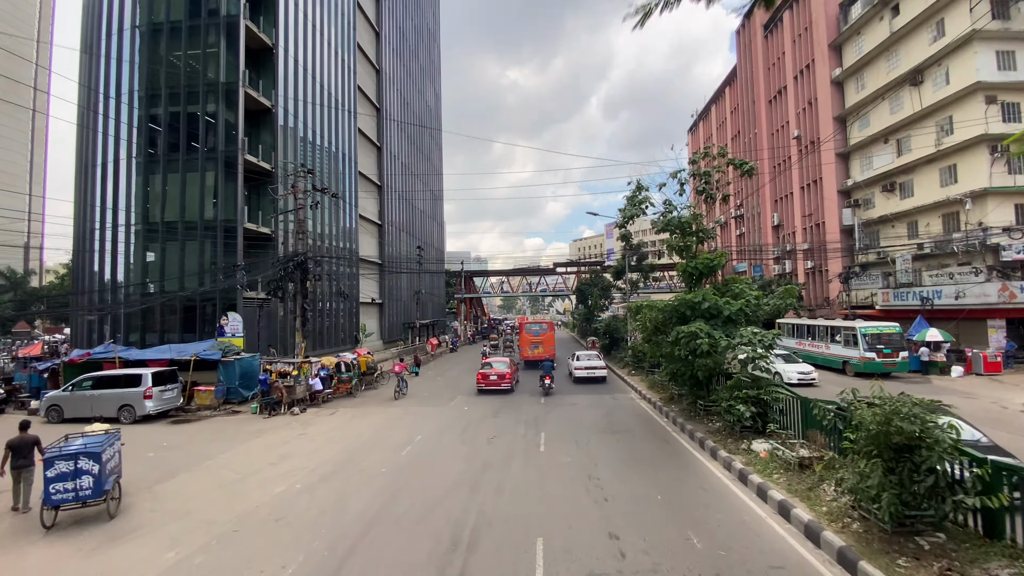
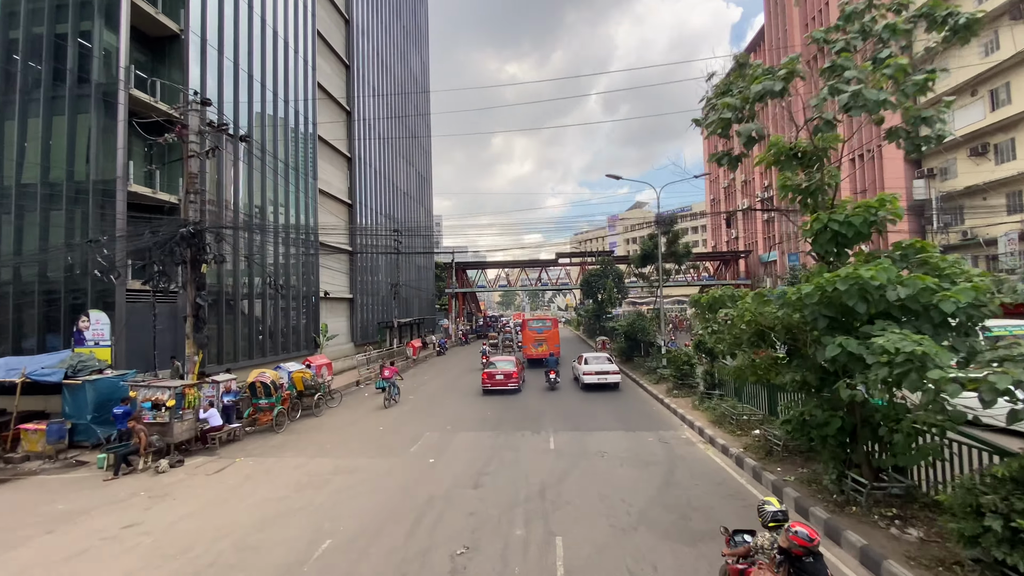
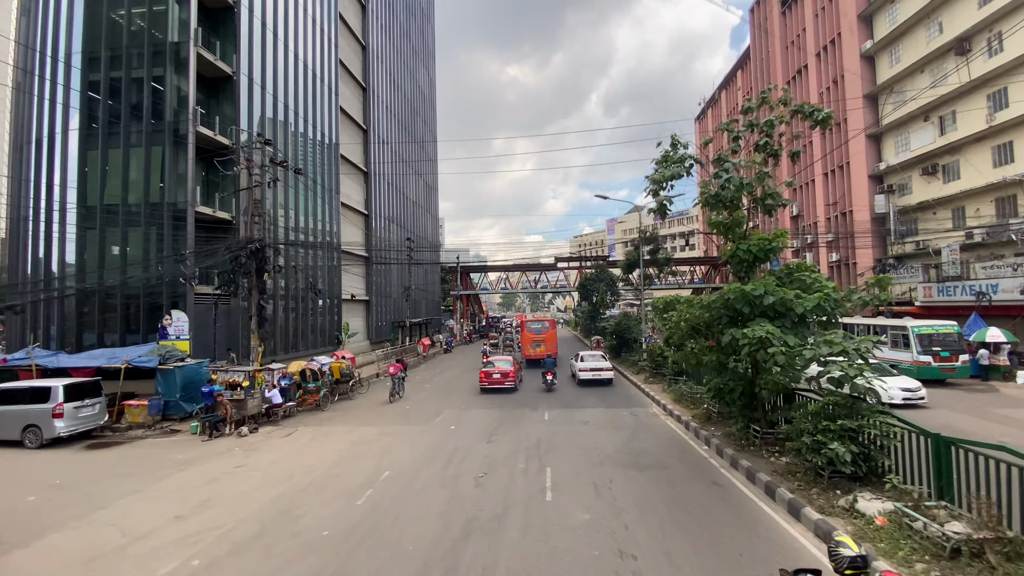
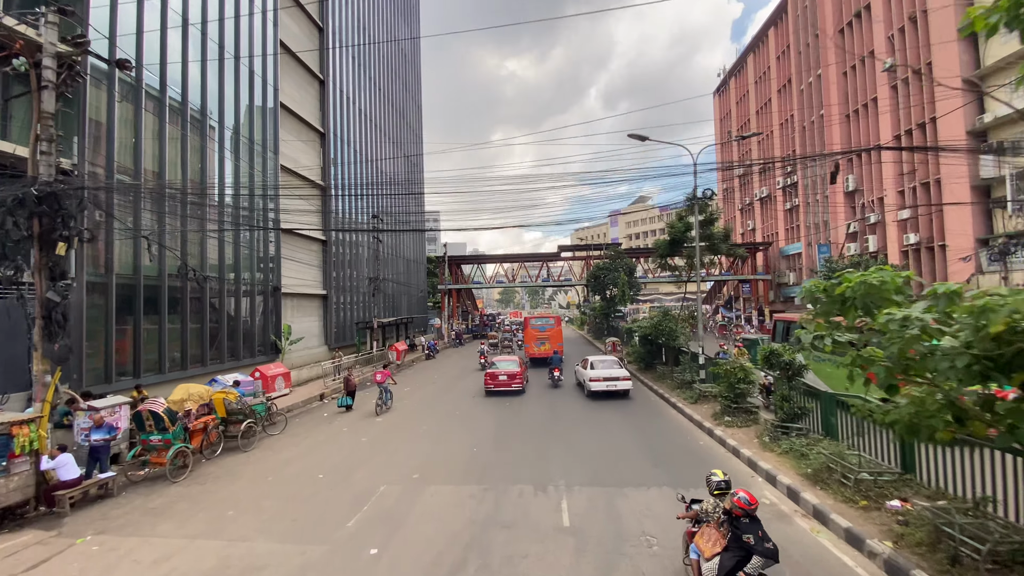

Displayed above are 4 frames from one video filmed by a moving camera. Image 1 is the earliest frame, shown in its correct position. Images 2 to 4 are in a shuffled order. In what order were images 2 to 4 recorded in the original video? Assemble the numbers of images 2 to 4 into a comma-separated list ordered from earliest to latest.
3, 2, 4
